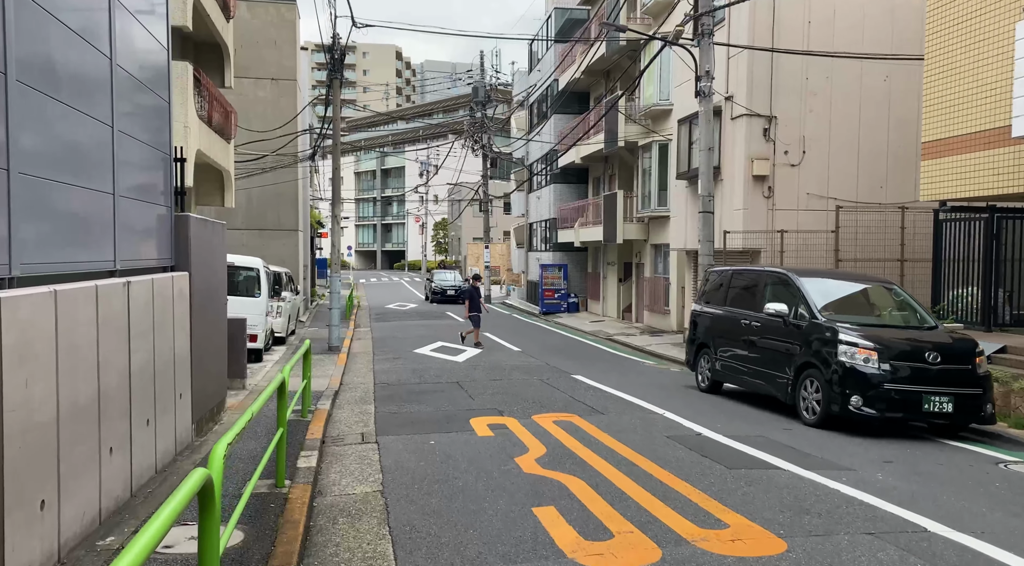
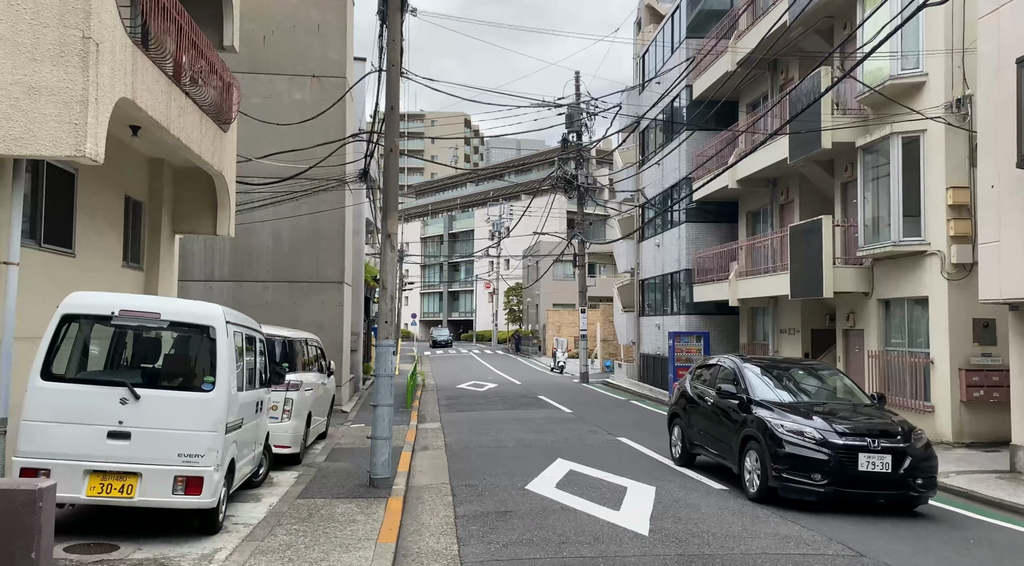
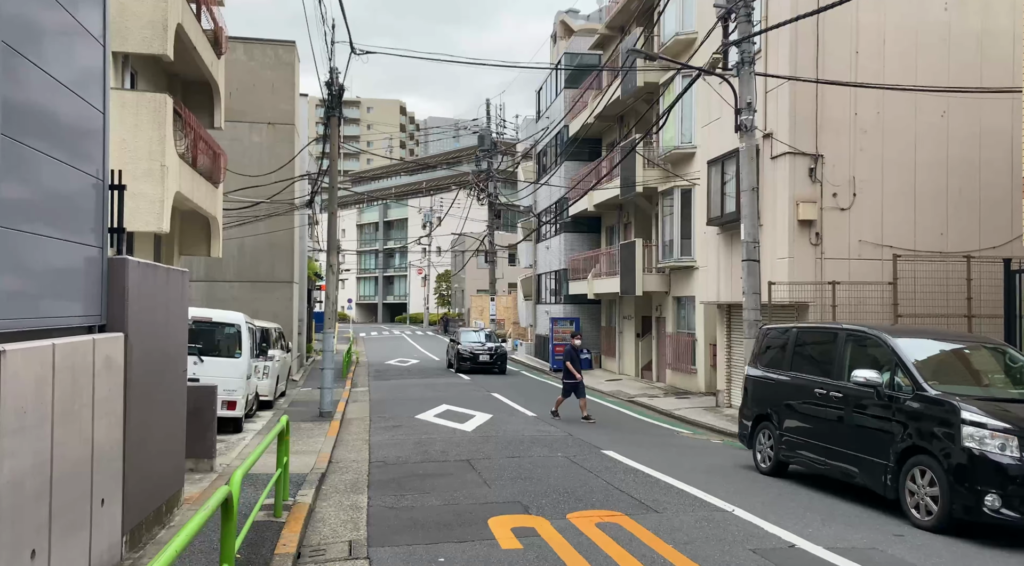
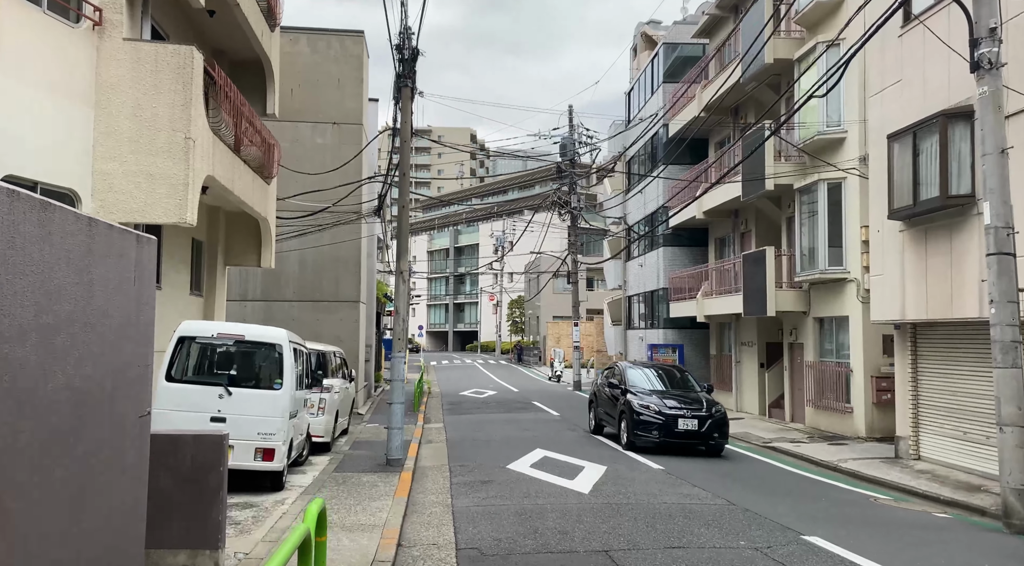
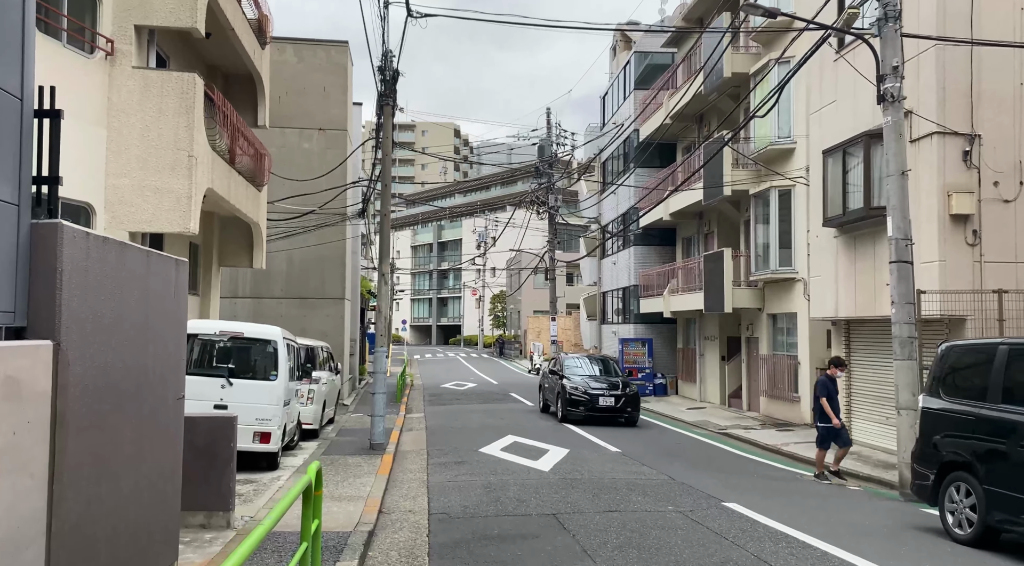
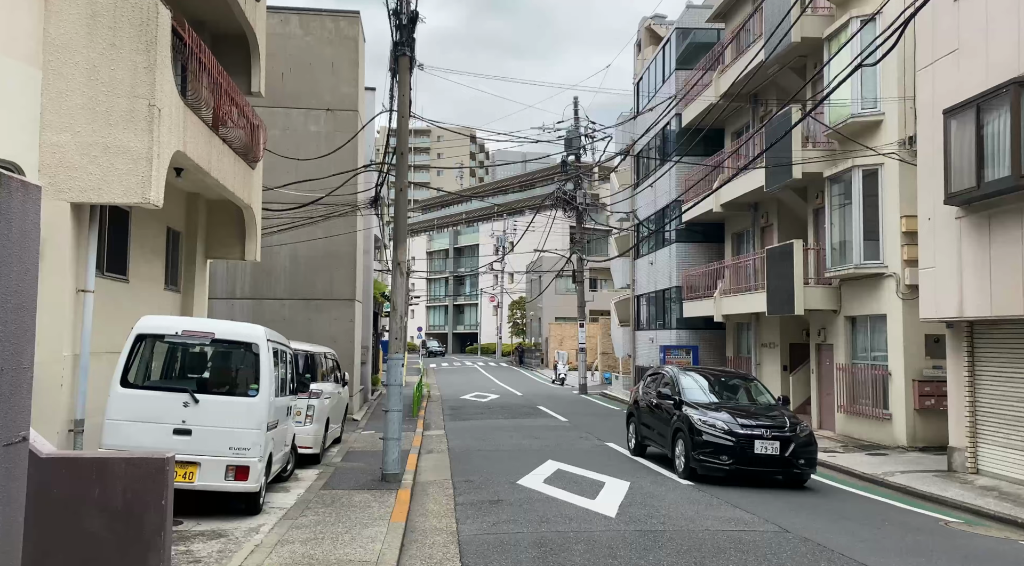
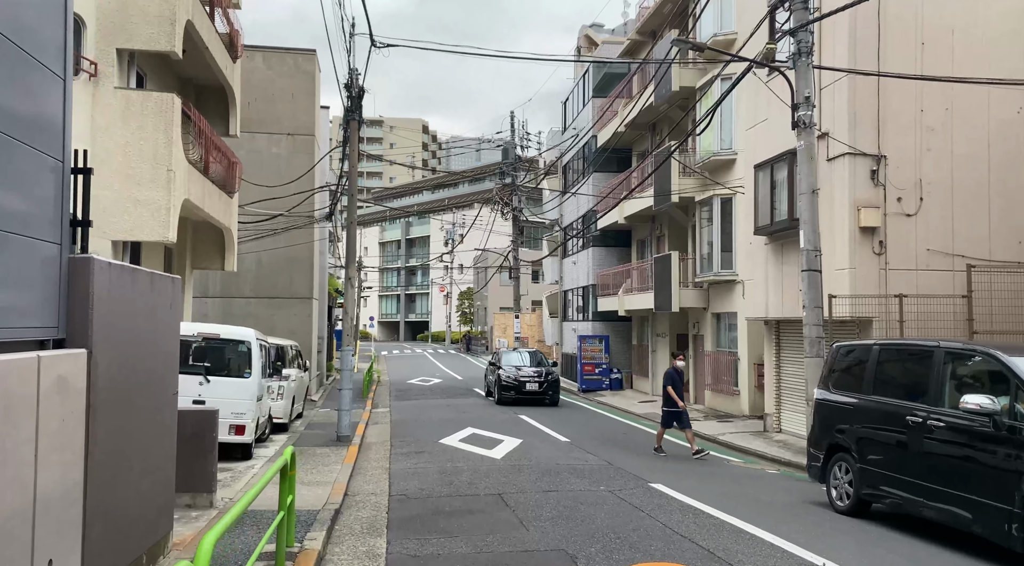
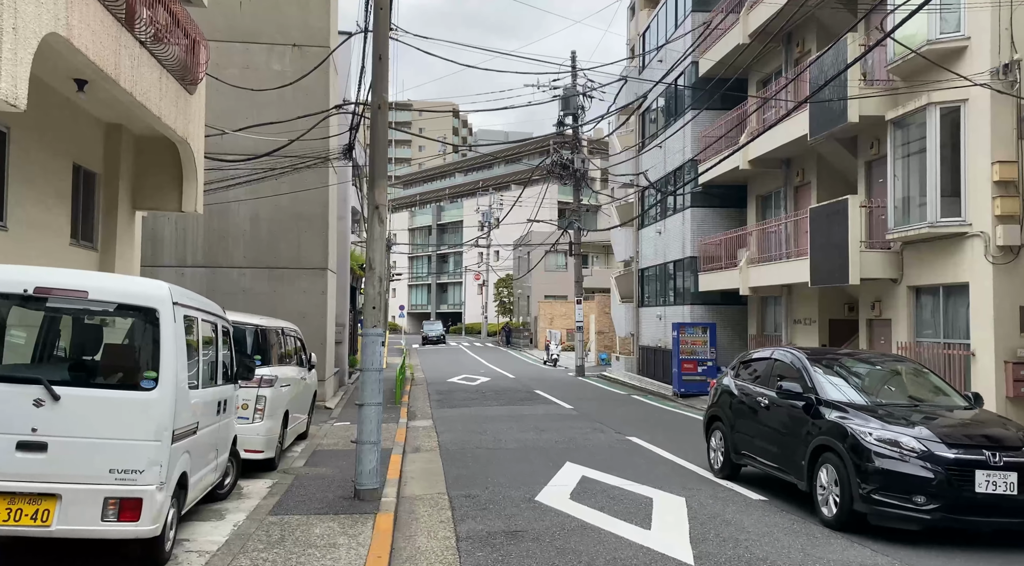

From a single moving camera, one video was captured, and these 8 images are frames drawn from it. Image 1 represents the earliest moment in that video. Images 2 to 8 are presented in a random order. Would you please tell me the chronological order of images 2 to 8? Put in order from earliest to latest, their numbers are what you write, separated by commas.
3, 7, 5, 4, 6, 2, 8
